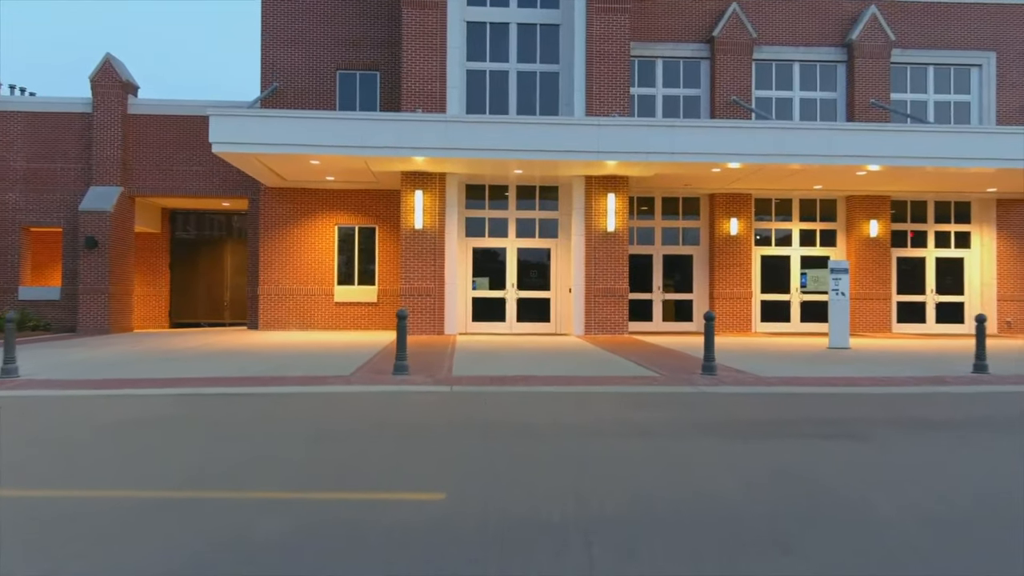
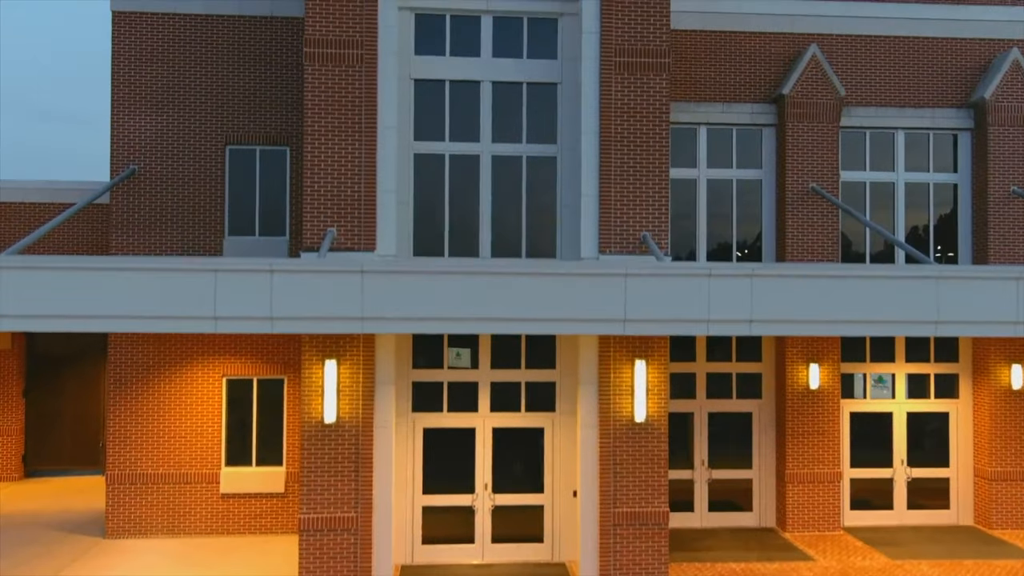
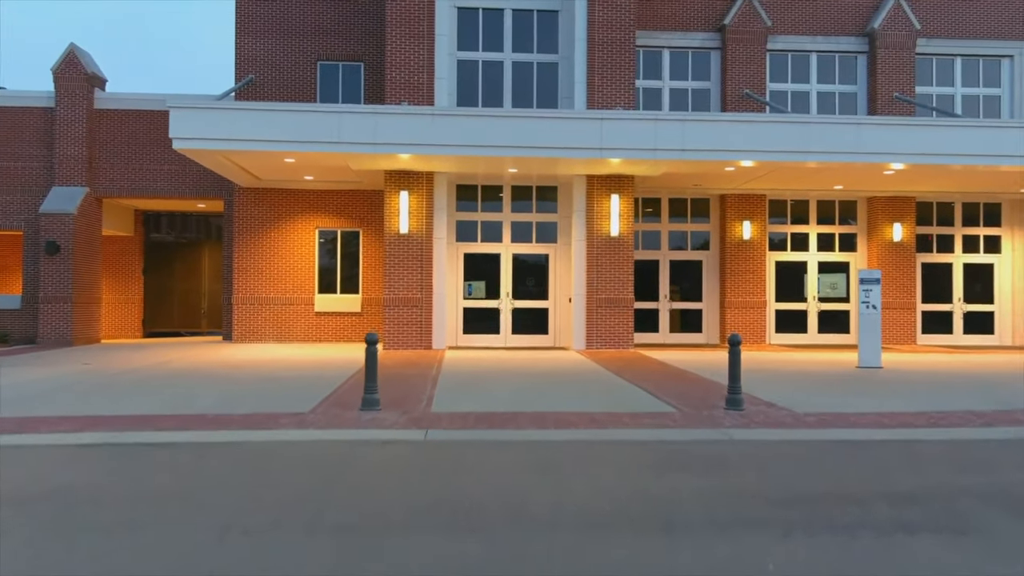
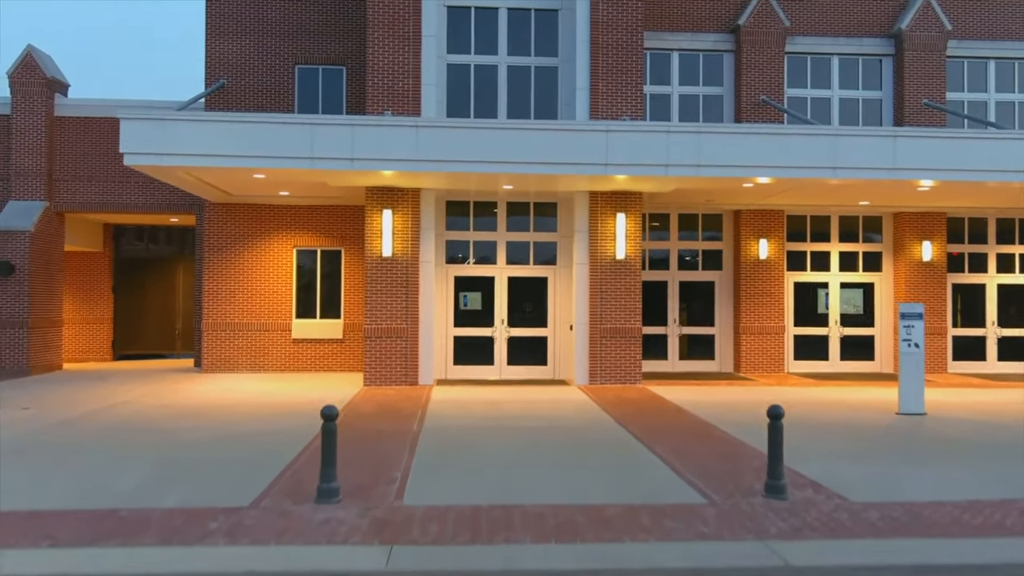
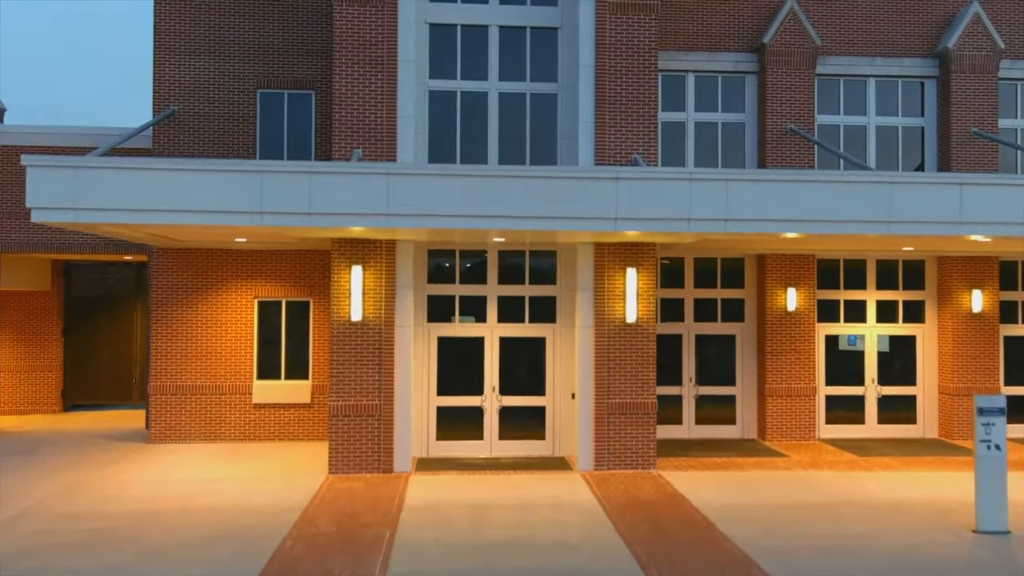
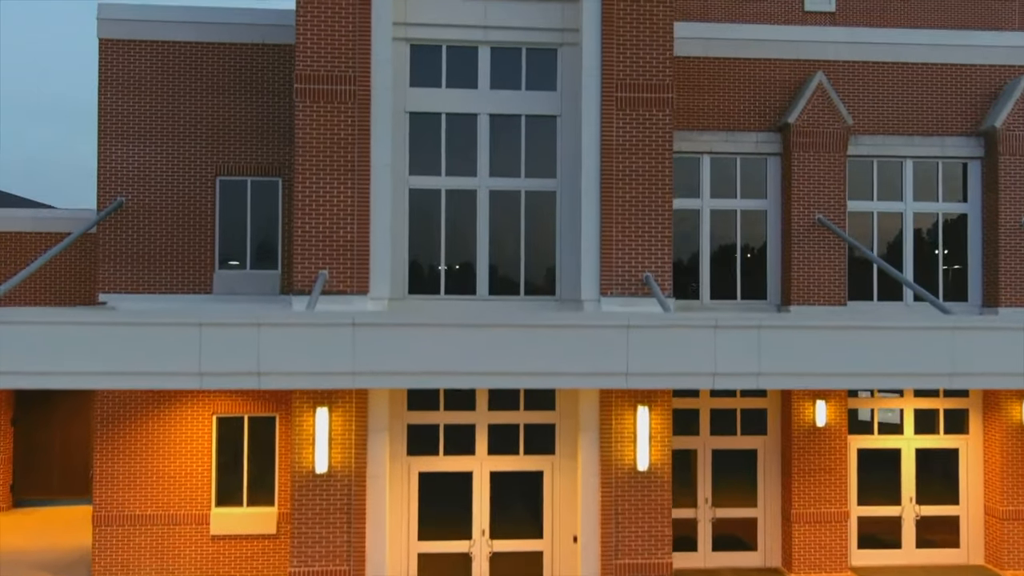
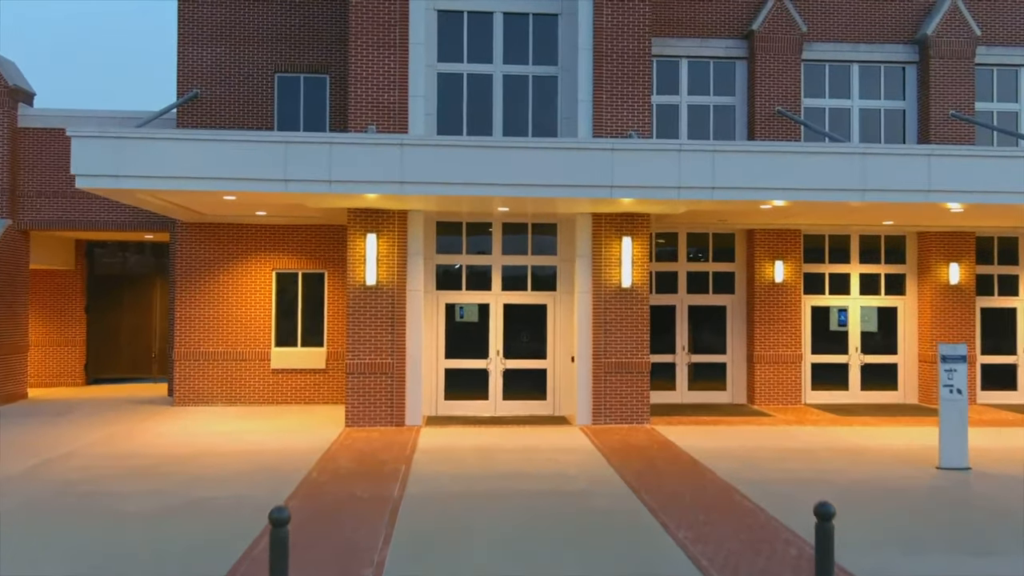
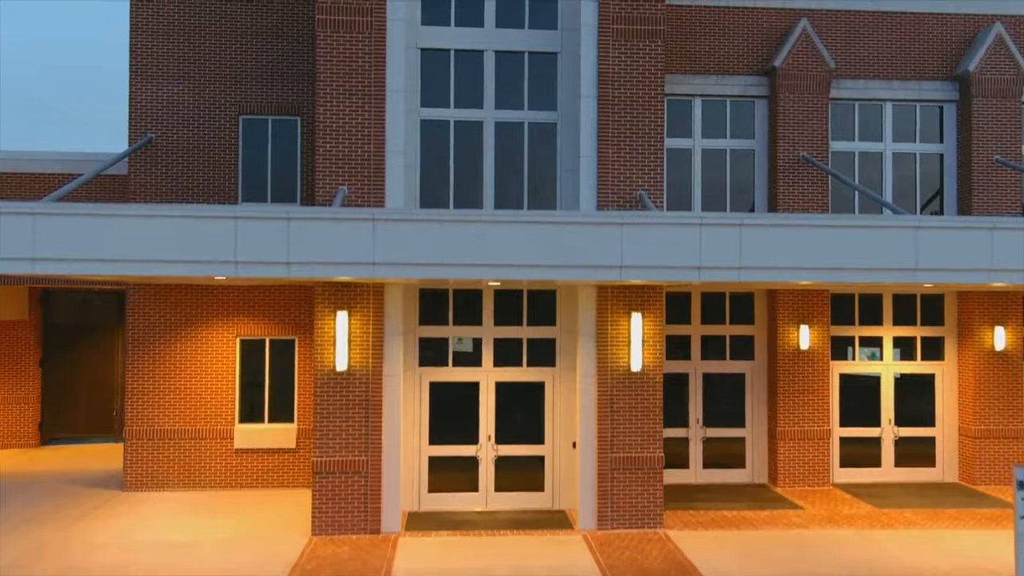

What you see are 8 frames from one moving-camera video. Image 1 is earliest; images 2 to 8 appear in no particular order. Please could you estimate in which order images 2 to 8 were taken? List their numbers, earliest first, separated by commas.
3, 4, 7, 5, 8, 2, 6
